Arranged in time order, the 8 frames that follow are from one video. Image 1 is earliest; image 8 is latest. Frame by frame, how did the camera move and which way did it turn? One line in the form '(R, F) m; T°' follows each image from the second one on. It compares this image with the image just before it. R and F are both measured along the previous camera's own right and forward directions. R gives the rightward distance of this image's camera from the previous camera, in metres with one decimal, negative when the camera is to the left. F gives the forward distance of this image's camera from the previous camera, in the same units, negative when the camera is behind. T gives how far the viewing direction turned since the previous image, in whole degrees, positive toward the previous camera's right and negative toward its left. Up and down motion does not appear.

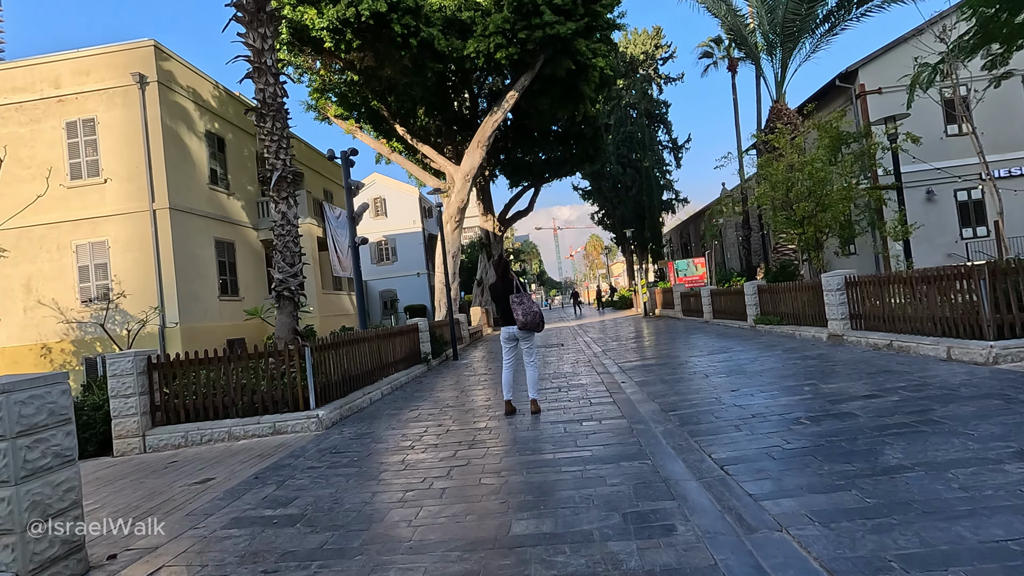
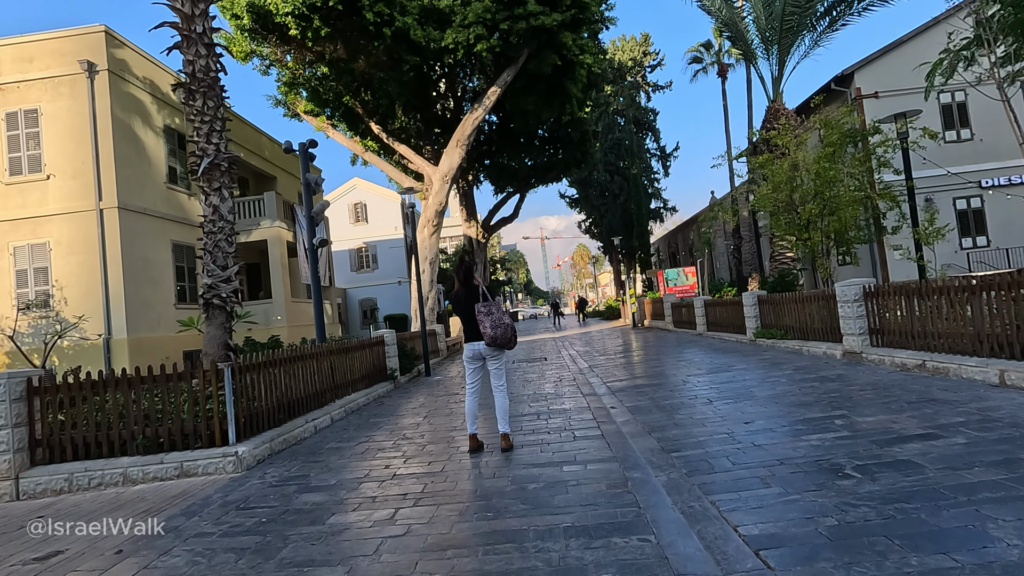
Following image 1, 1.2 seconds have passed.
(+0.2, +1.3) m; +1°
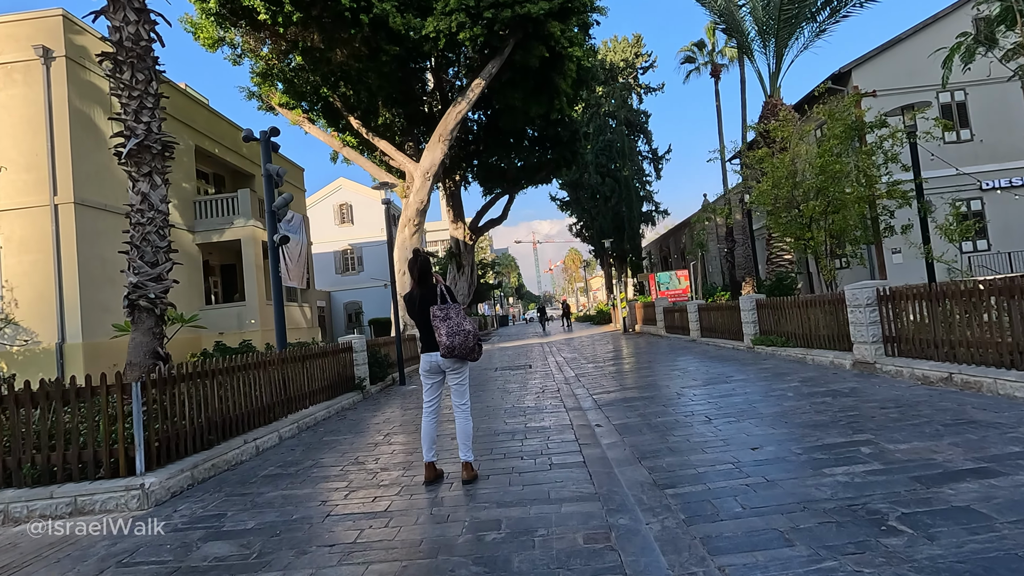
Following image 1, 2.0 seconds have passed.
(+0.3, +1.0) m; +1°
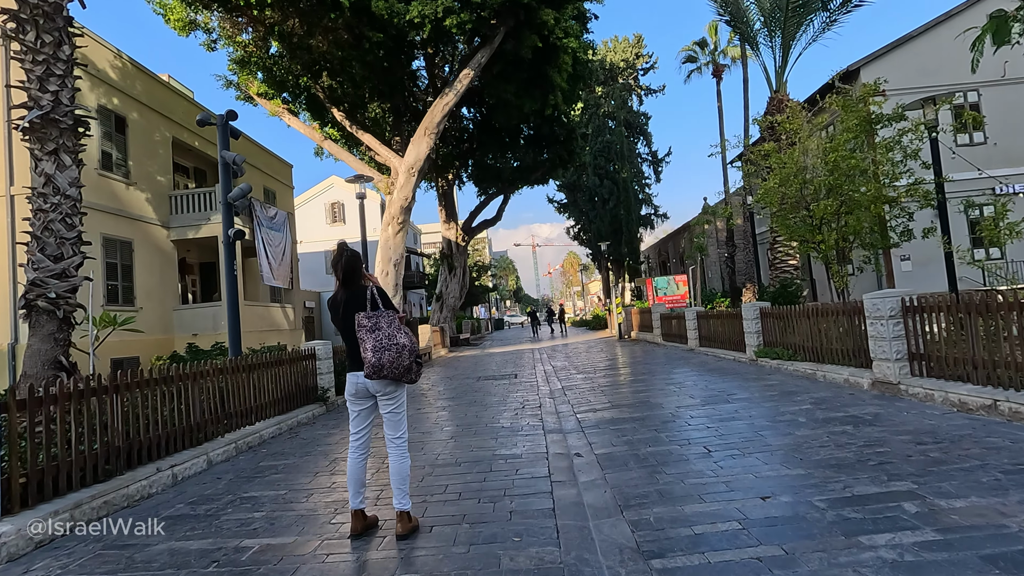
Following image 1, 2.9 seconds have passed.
(+0.4, +1.0) m; 0°
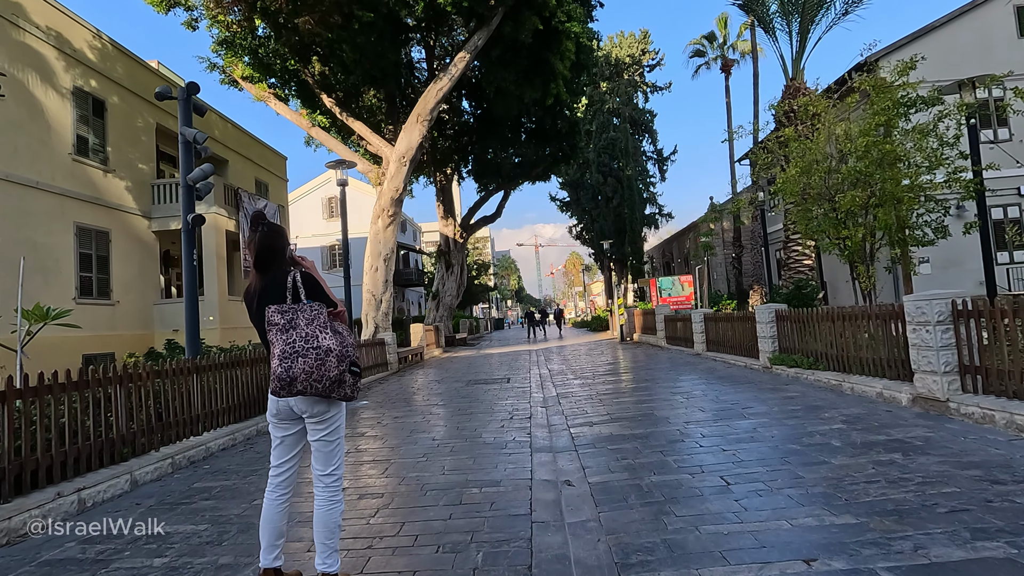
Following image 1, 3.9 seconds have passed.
(+0.2, +1.0) m; 0°
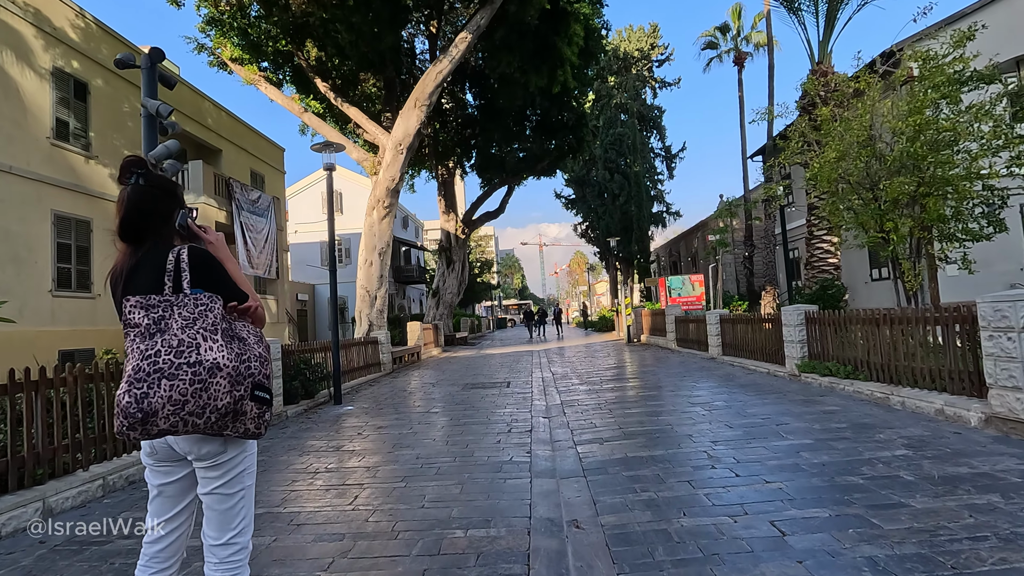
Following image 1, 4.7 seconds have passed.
(+0.1, +1.0) m; 0°
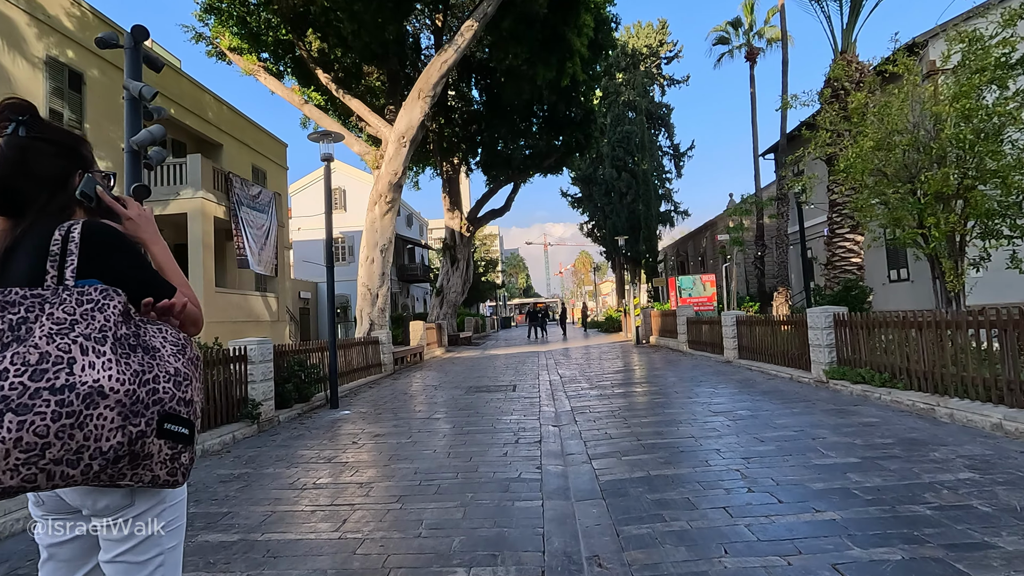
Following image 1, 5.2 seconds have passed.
(-0.1, +0.6) m; 0°
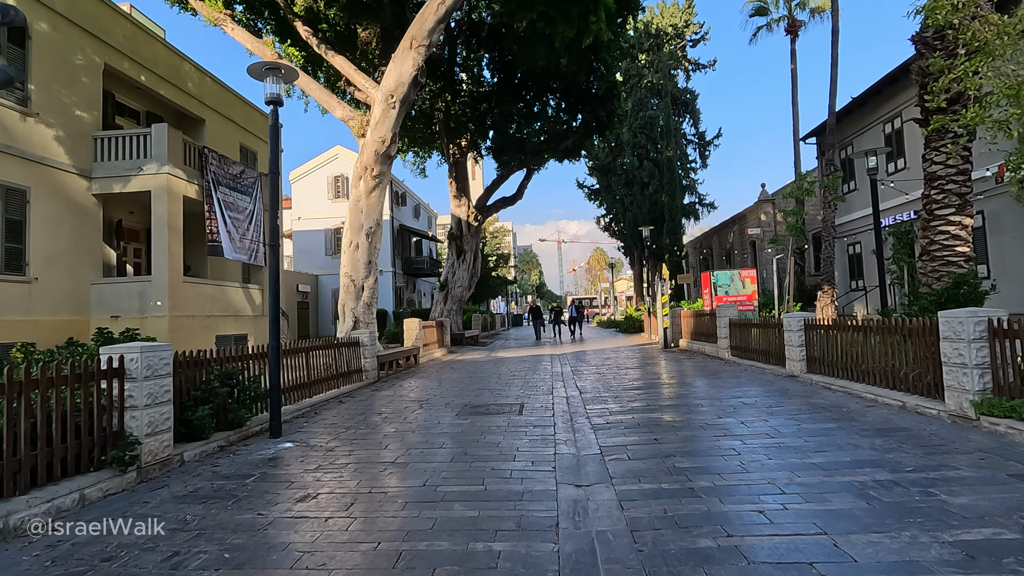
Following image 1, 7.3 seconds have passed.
(+0.1, +2.6) m; -1°
